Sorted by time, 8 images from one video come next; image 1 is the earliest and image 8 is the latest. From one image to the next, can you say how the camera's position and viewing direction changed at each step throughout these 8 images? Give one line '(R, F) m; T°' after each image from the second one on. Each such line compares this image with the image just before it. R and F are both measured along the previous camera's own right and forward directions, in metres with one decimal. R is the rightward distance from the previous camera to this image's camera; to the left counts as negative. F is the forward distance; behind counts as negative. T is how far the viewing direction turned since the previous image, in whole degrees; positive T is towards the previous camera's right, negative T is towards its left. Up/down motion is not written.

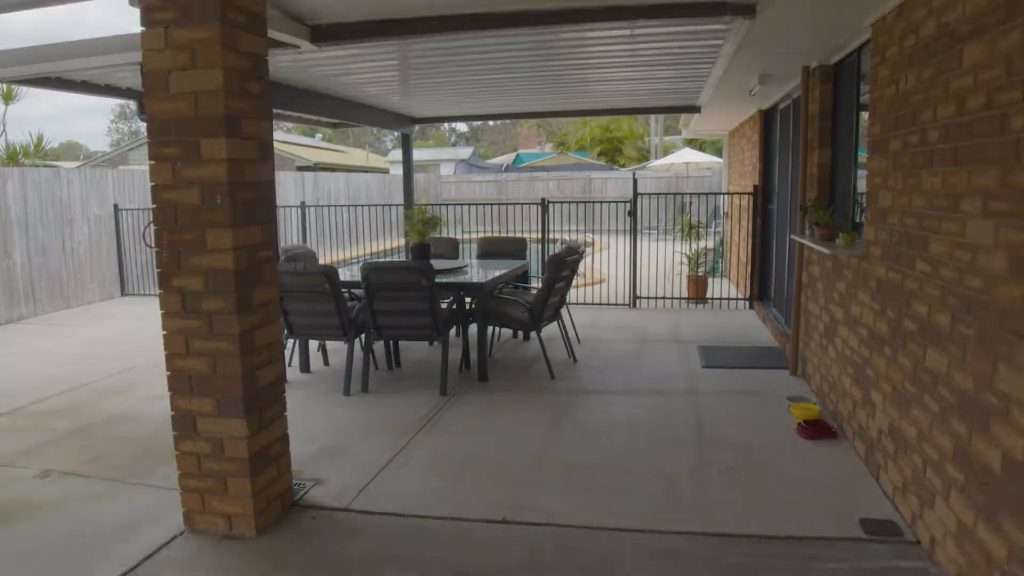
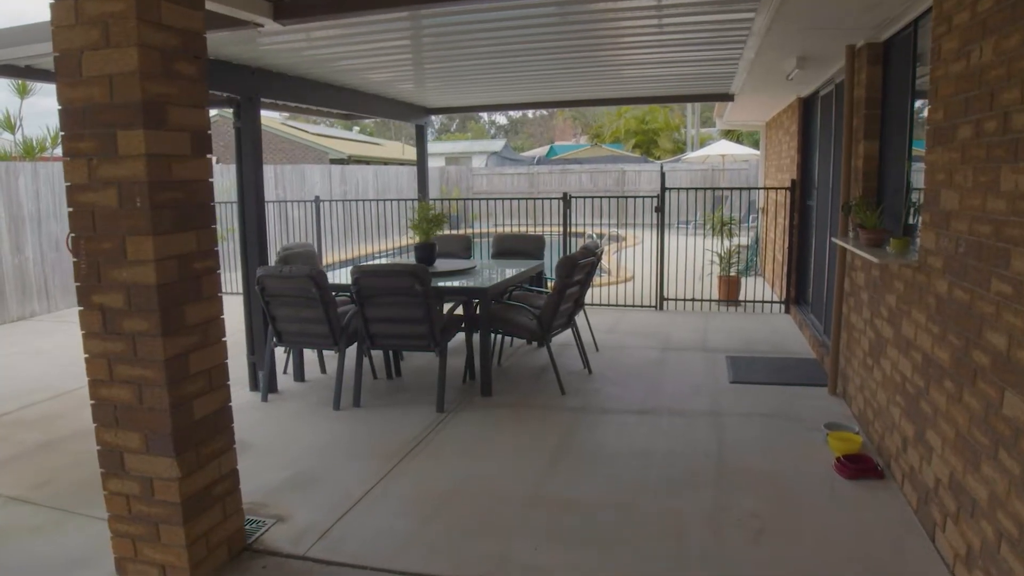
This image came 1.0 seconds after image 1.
(+0.2, +0.4) m; -3°
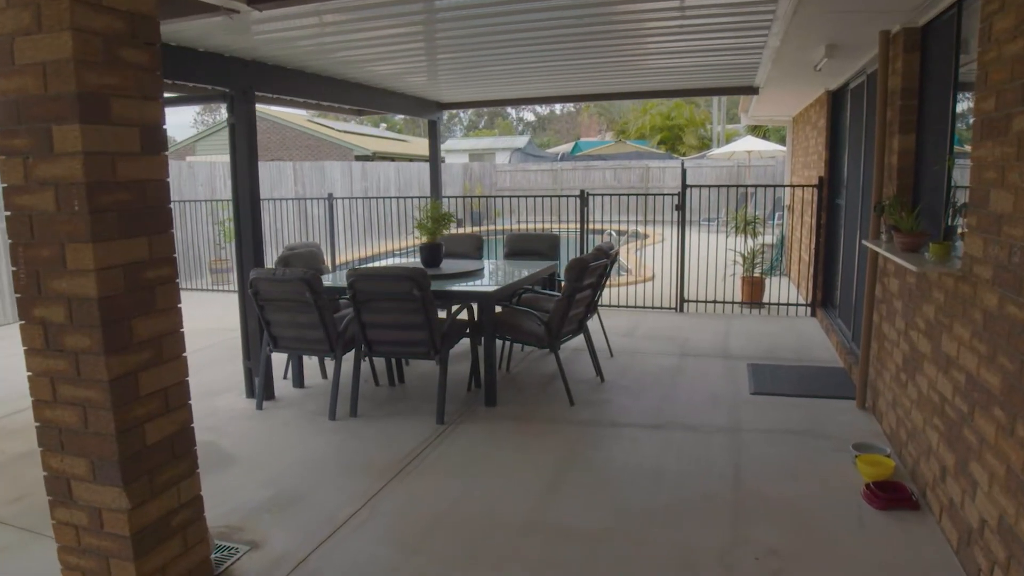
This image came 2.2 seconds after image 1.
(+0.1, +0.2) m; -2°
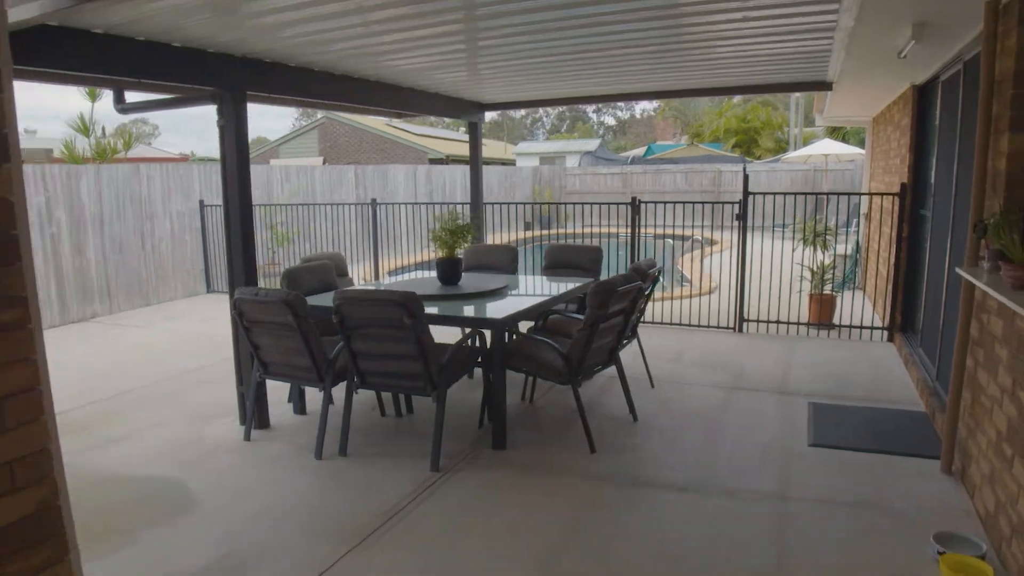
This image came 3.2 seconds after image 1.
(+0.3, +0.6) m; -6°
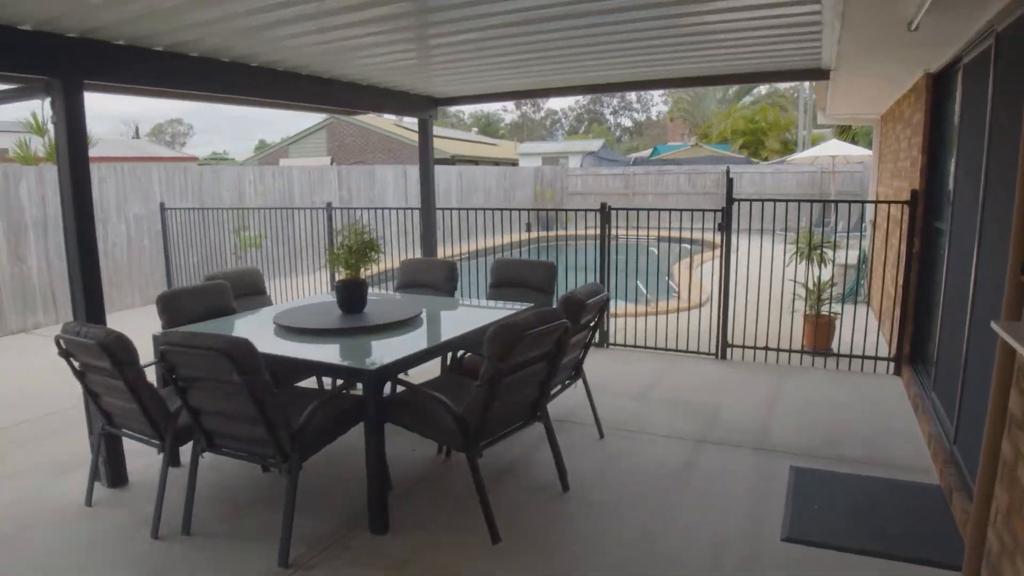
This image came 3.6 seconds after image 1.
(+0.5, +0.8) m; -1°
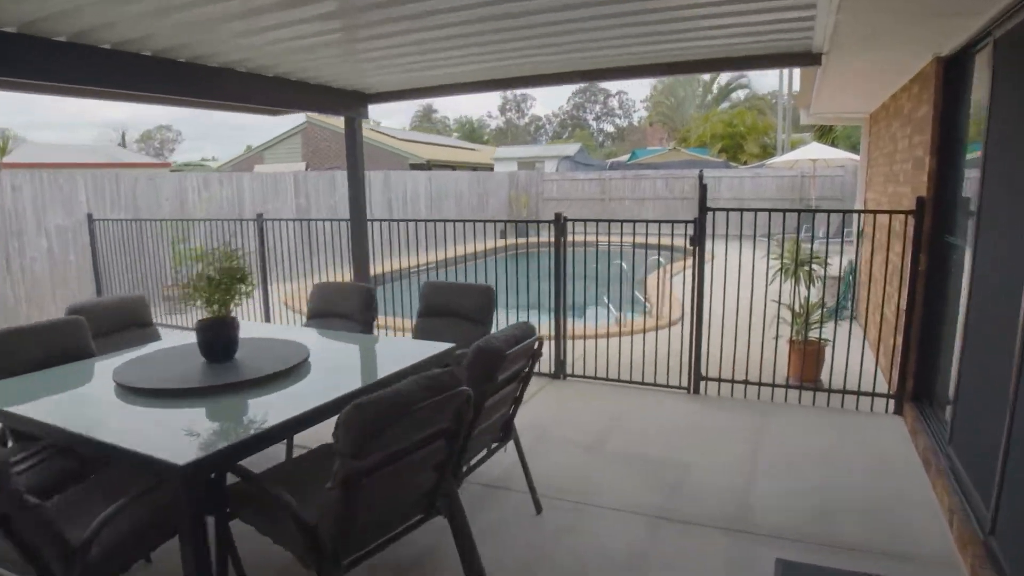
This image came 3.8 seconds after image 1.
(+0.3, +0.8) m; +1°
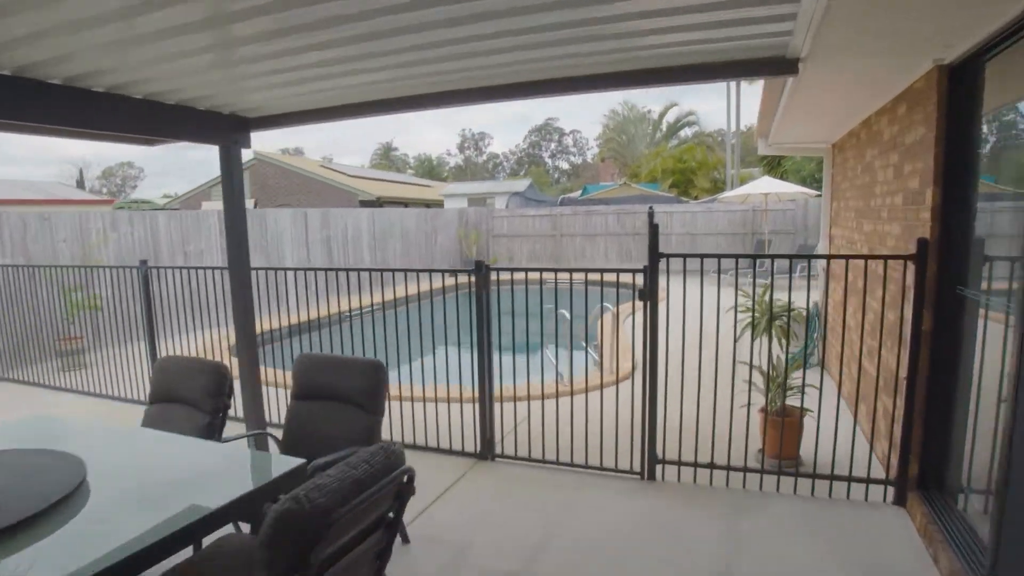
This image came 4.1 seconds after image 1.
(+0.2, +0.9) m; +4°
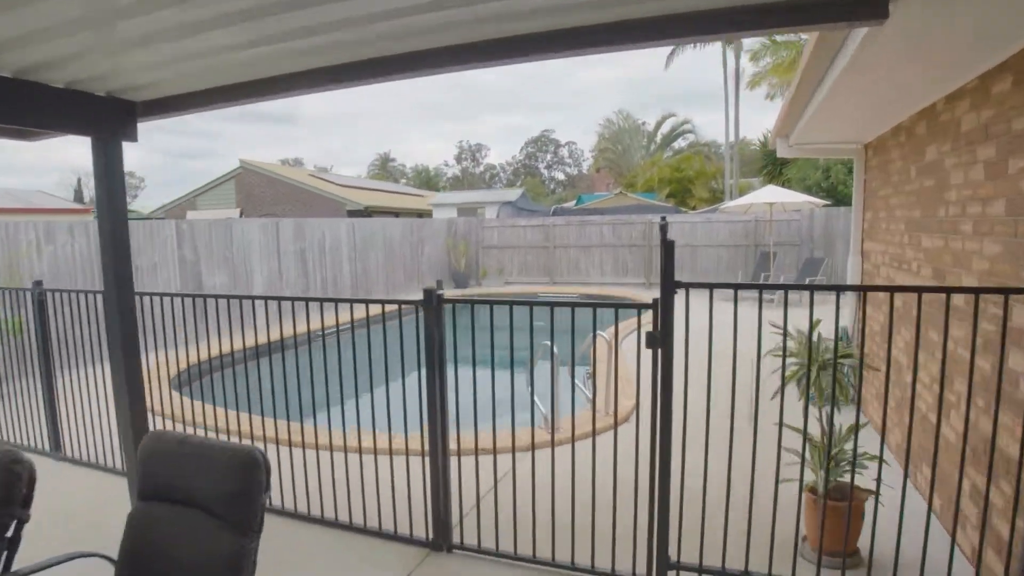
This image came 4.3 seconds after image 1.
(+0.1, +1.0) m; 0°
